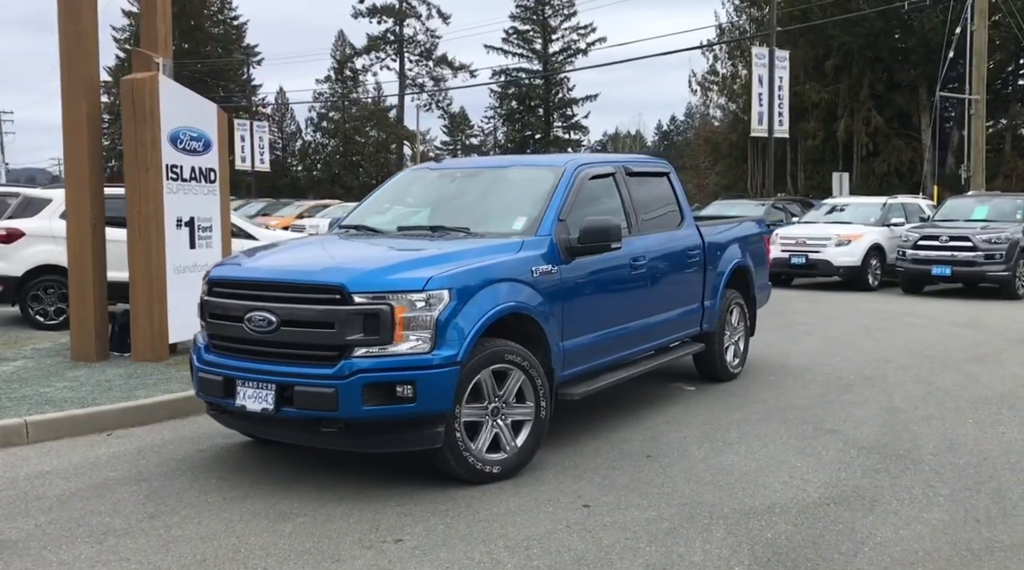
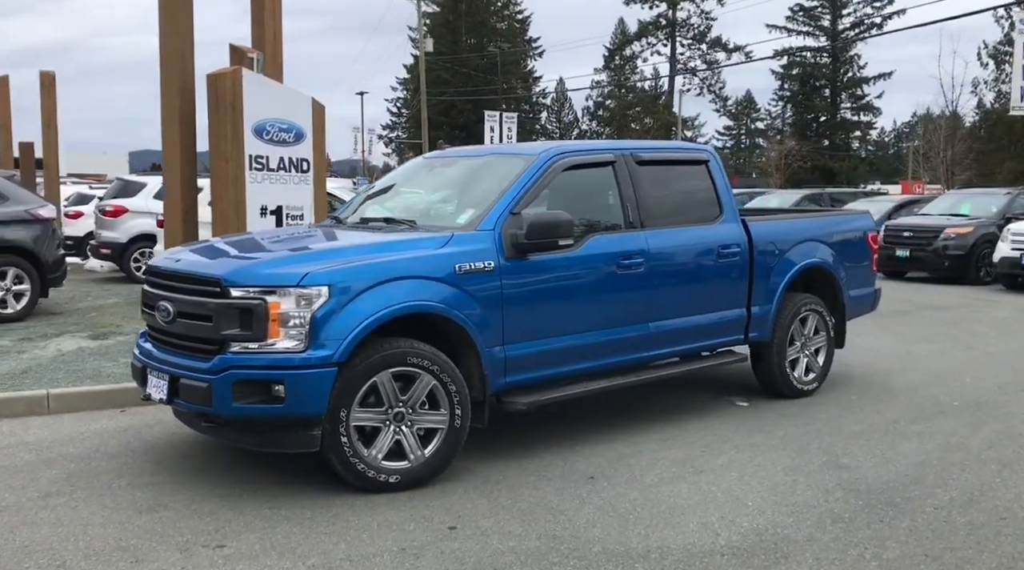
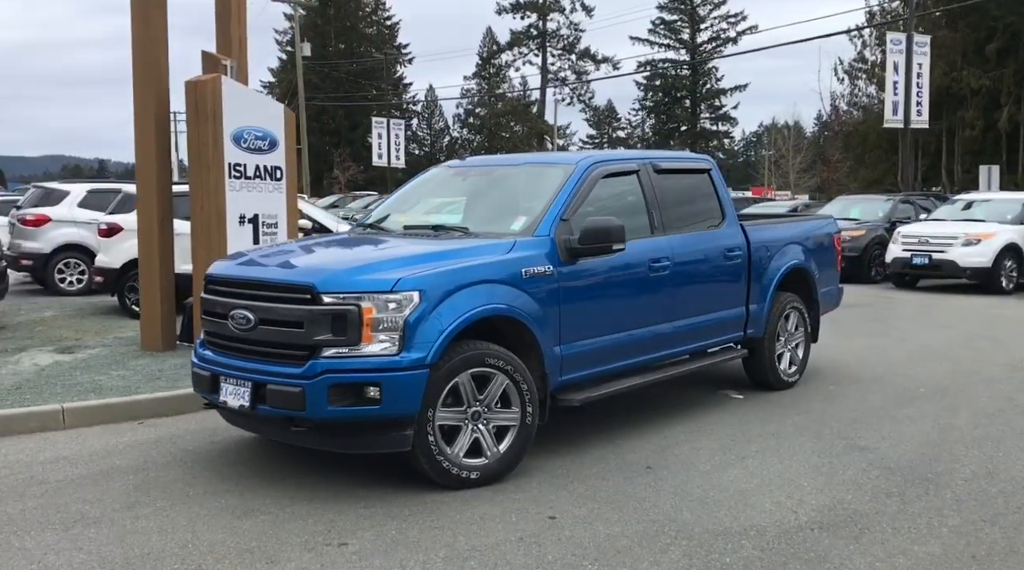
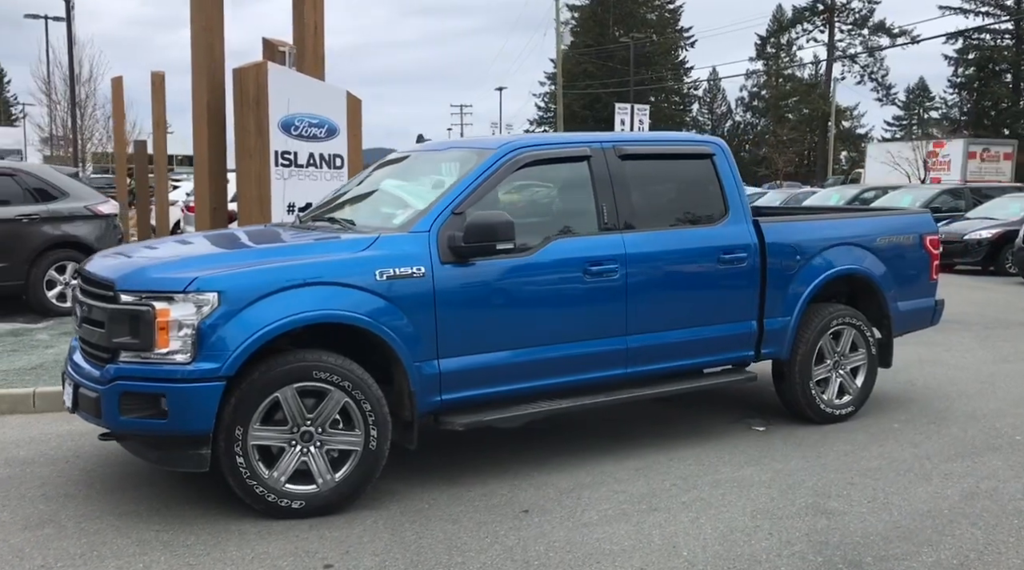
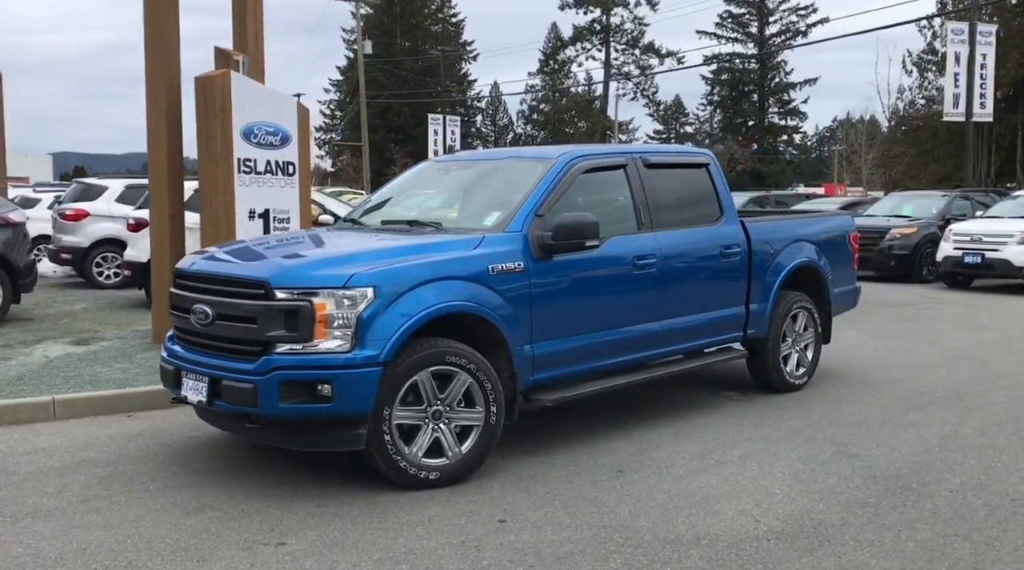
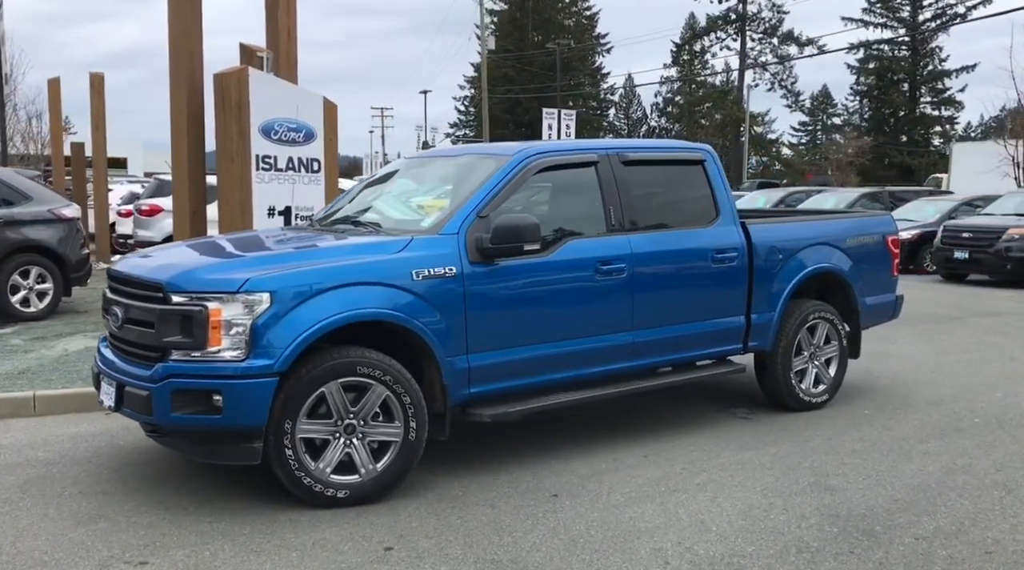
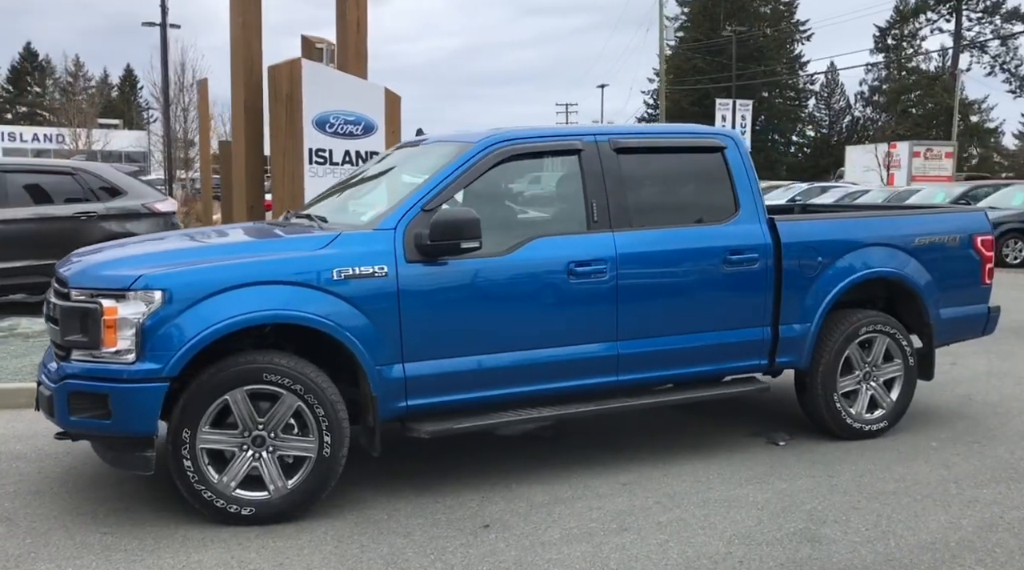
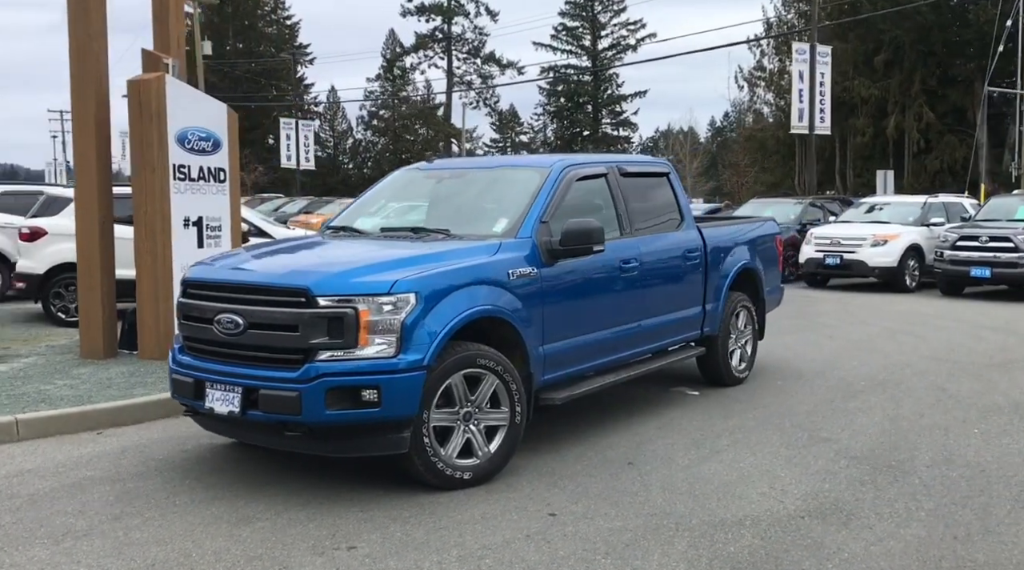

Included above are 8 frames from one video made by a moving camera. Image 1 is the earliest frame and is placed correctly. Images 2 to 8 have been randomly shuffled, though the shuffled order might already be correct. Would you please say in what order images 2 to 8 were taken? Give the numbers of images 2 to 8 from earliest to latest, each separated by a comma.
8, 3, 5, 2, 6, 4, 7
